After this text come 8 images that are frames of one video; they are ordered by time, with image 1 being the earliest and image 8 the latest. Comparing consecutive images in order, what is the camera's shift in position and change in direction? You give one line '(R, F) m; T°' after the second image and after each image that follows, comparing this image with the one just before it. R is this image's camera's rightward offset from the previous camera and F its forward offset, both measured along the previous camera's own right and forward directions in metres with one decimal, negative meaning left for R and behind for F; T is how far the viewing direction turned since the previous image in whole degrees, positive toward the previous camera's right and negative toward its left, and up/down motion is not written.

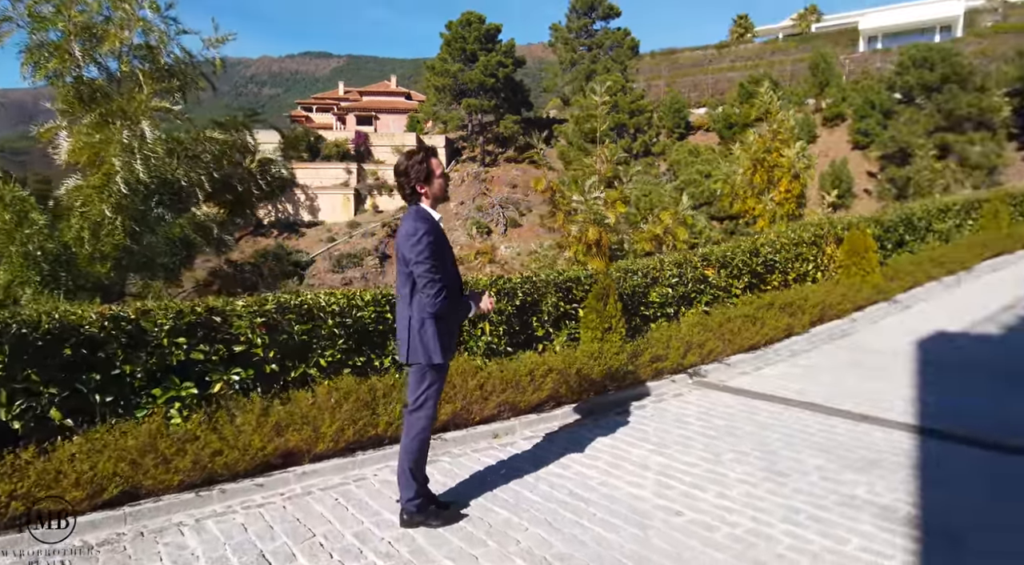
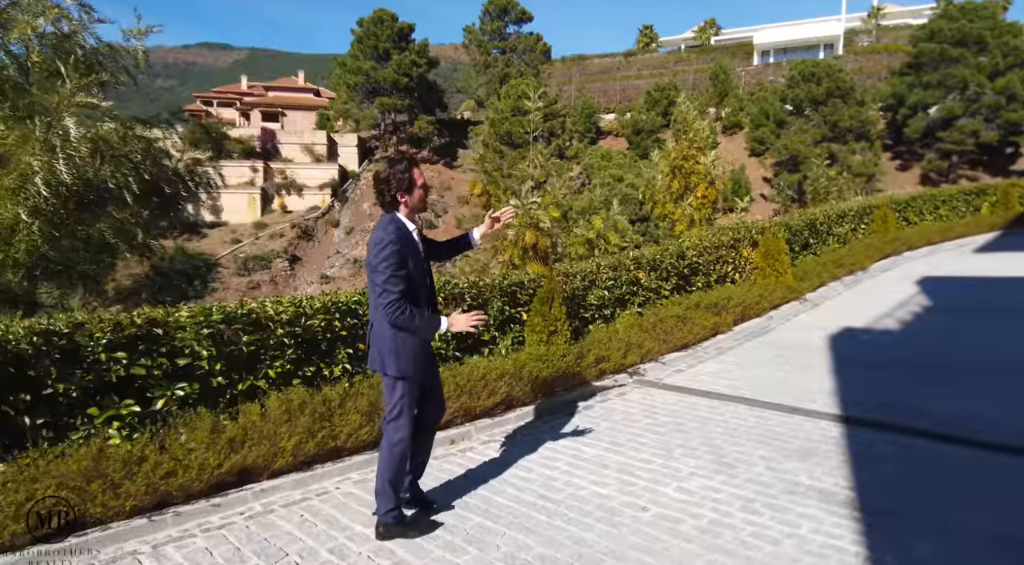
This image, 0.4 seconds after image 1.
(-0.3, 0.0) m; +8°
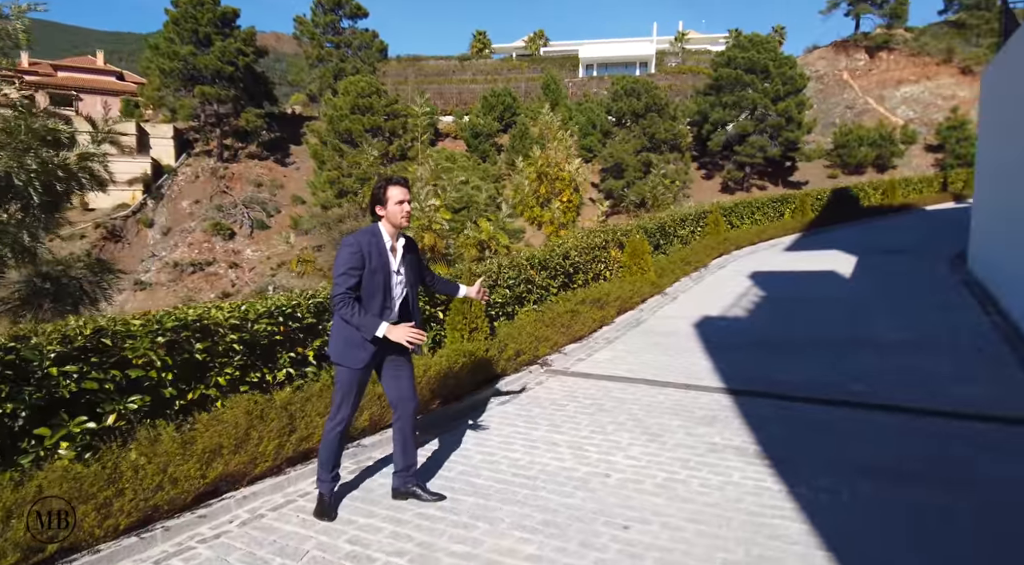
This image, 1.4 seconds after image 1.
(-0.8, -0.3) m; +15°
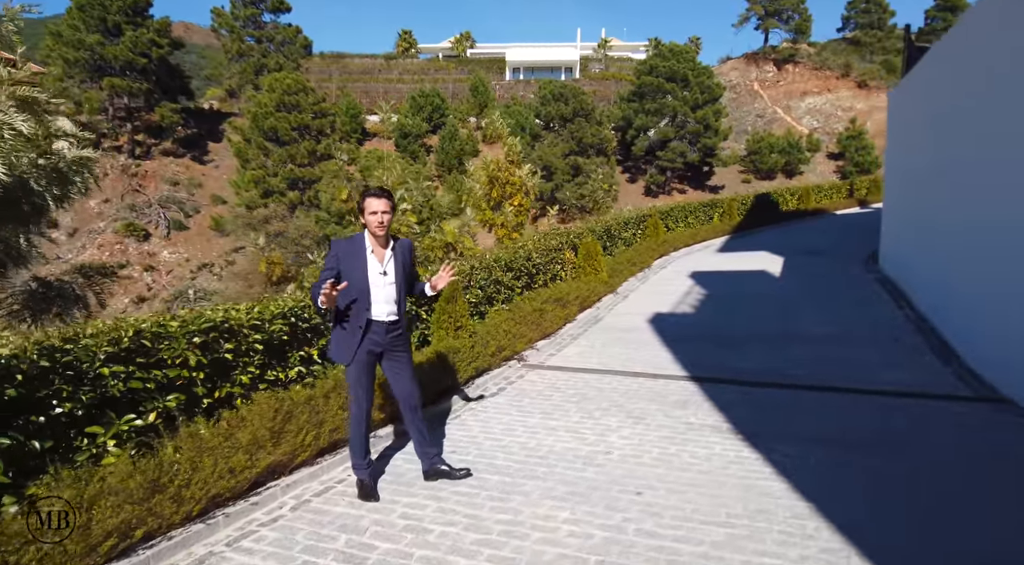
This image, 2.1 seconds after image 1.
(-0.6, -0.4) m; +7°
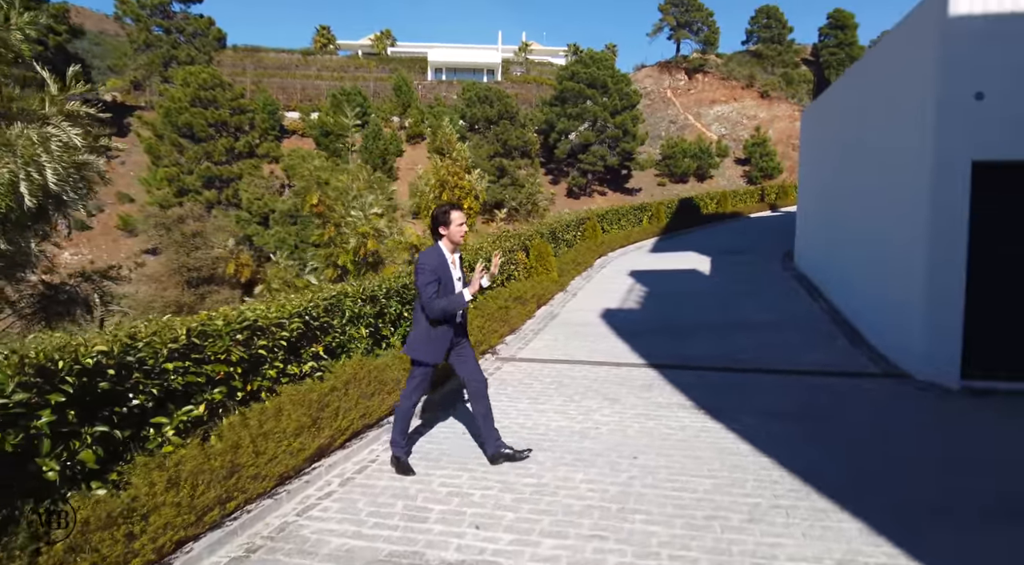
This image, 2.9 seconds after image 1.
(-0.6, -0.6) m; +7°
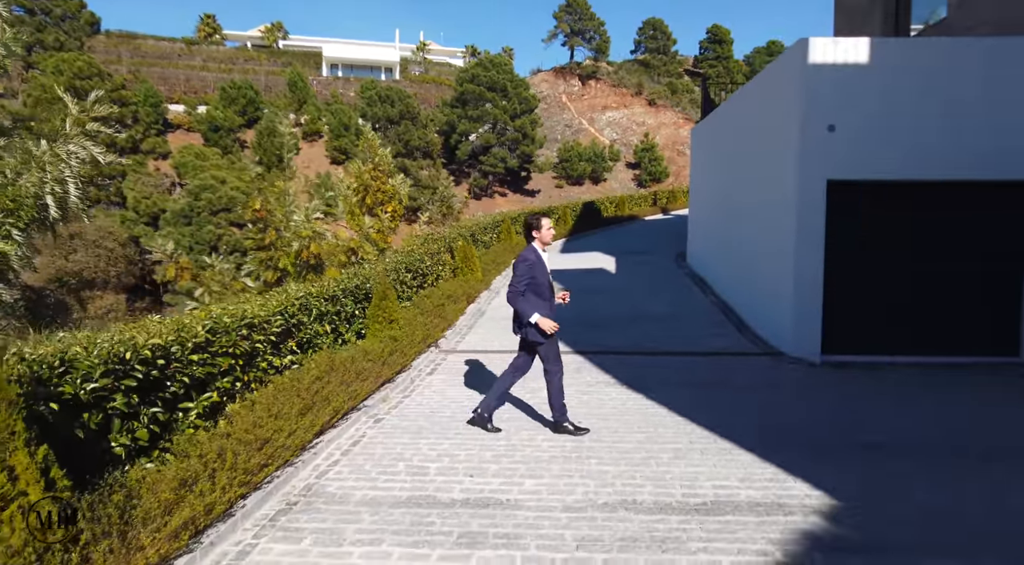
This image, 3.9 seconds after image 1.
(-0.6, -0.9) m; +9°
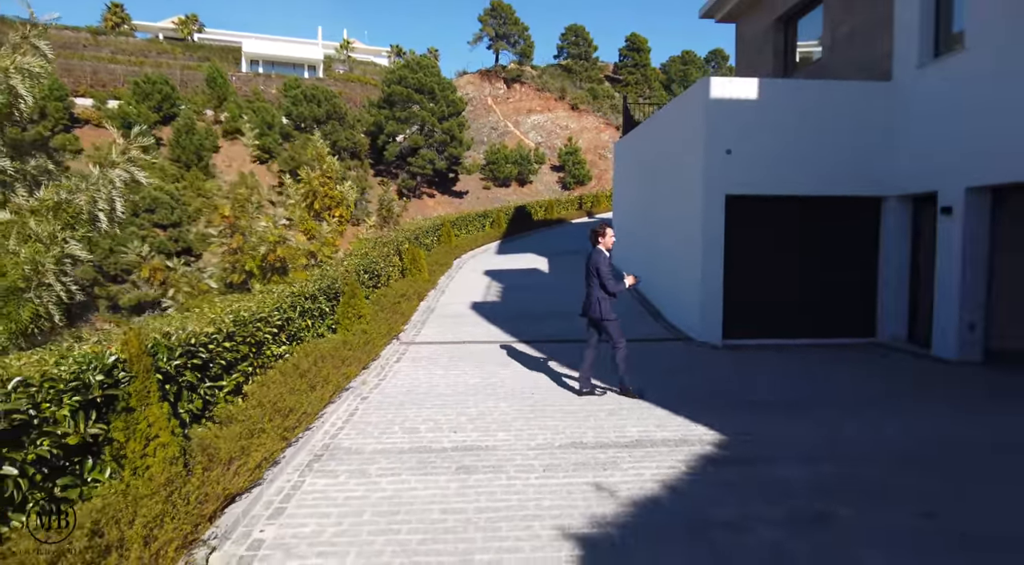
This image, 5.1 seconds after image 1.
(-0.4, -1.3) m; +6°
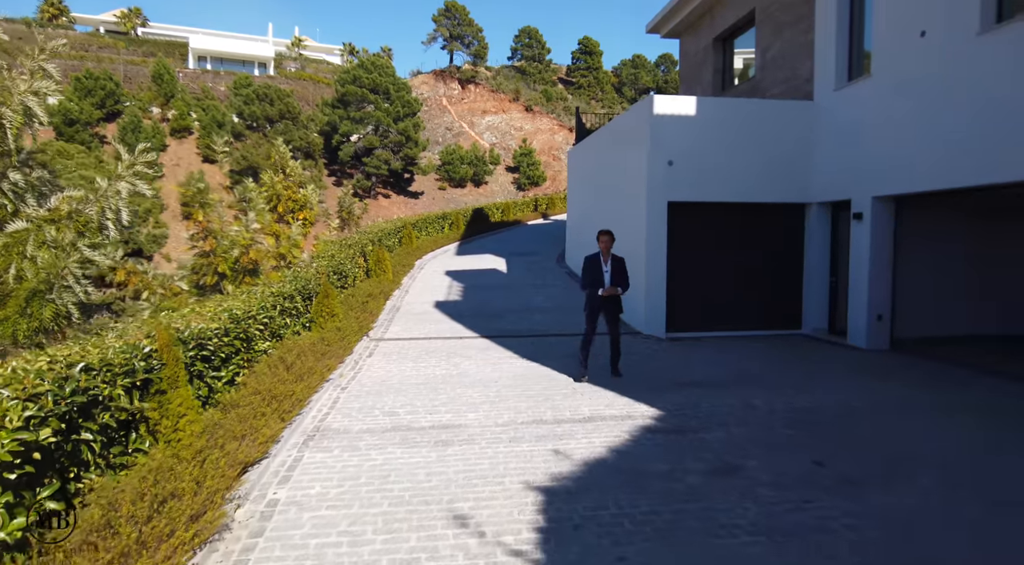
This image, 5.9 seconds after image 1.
(-0.1, -0.8) m; +4°
